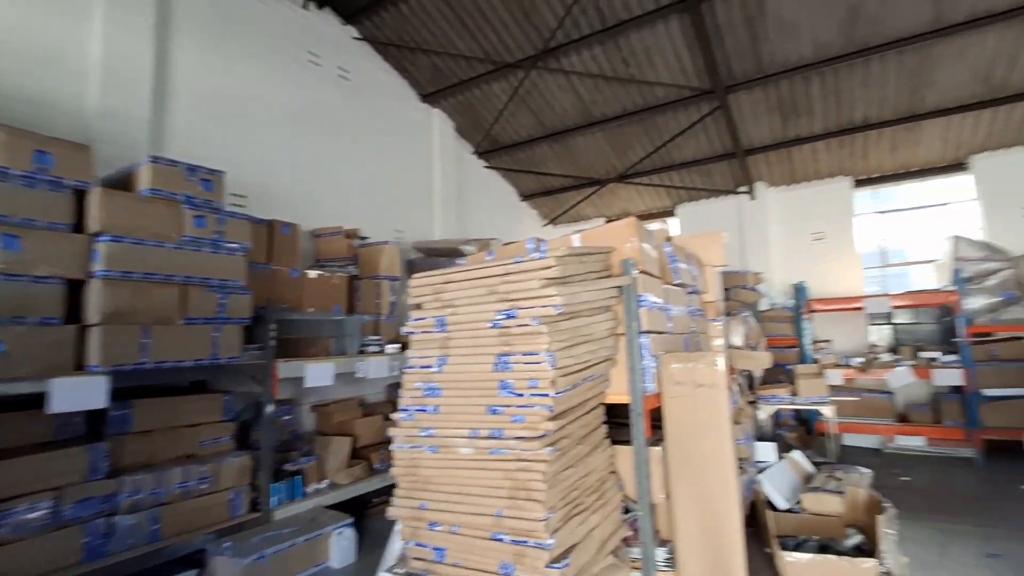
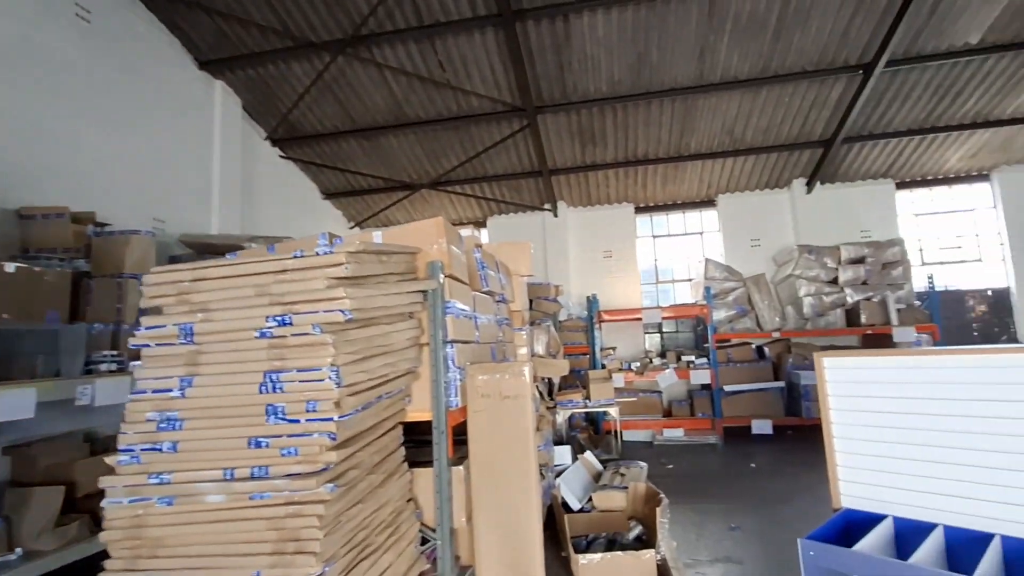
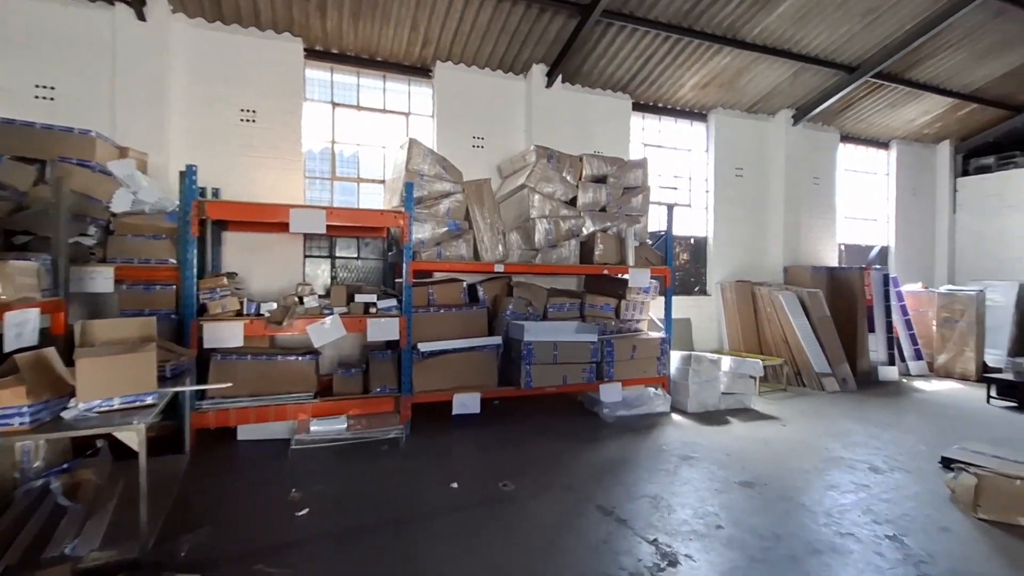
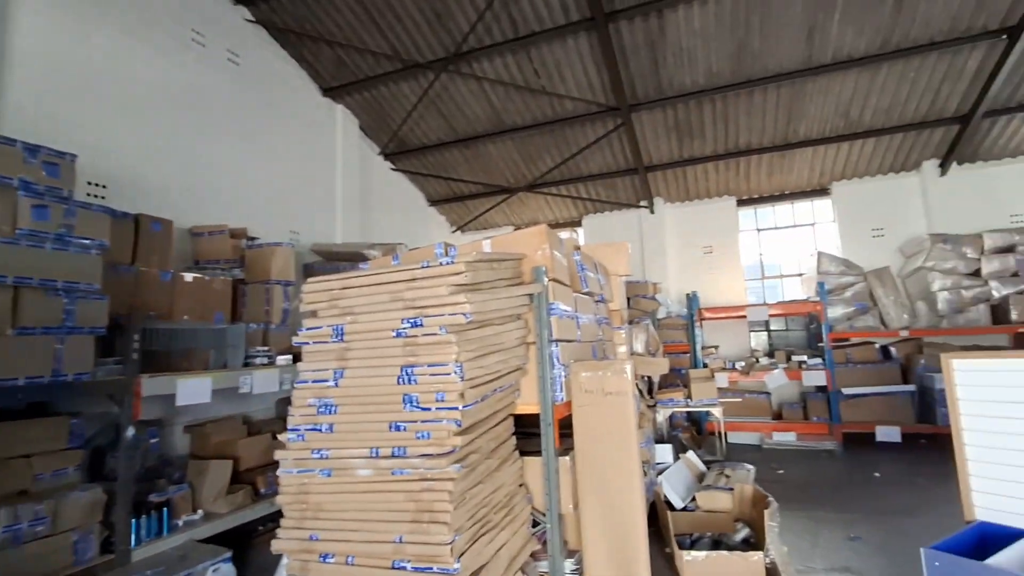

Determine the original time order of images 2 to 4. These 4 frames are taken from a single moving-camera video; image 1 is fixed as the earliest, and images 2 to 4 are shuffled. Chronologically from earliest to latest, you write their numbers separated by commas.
4, 2, 3
